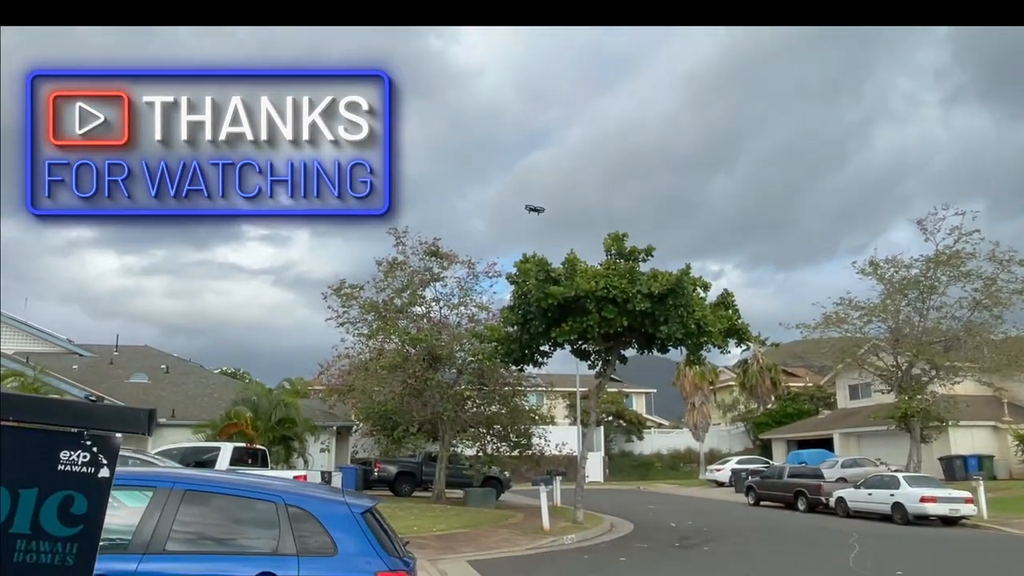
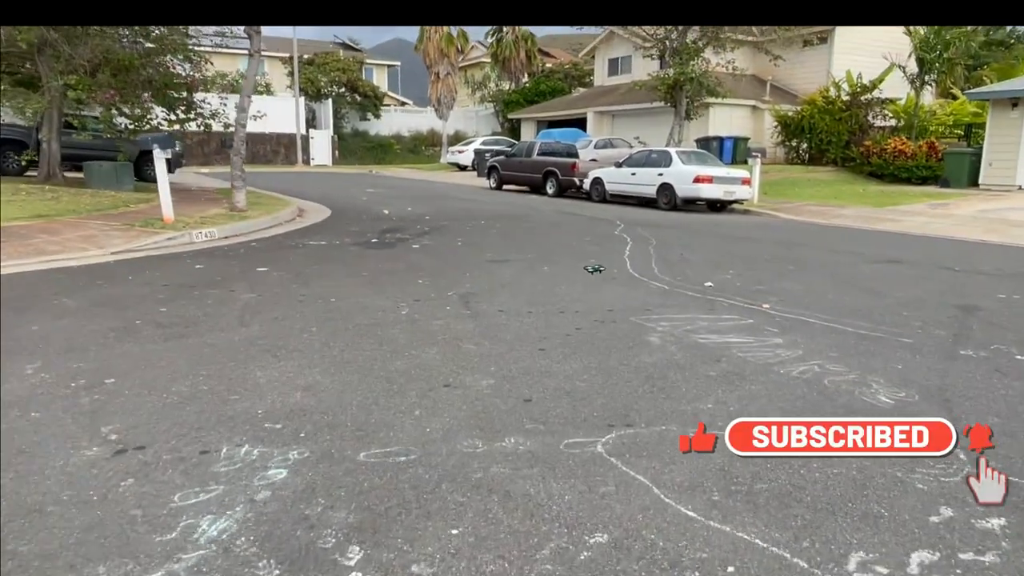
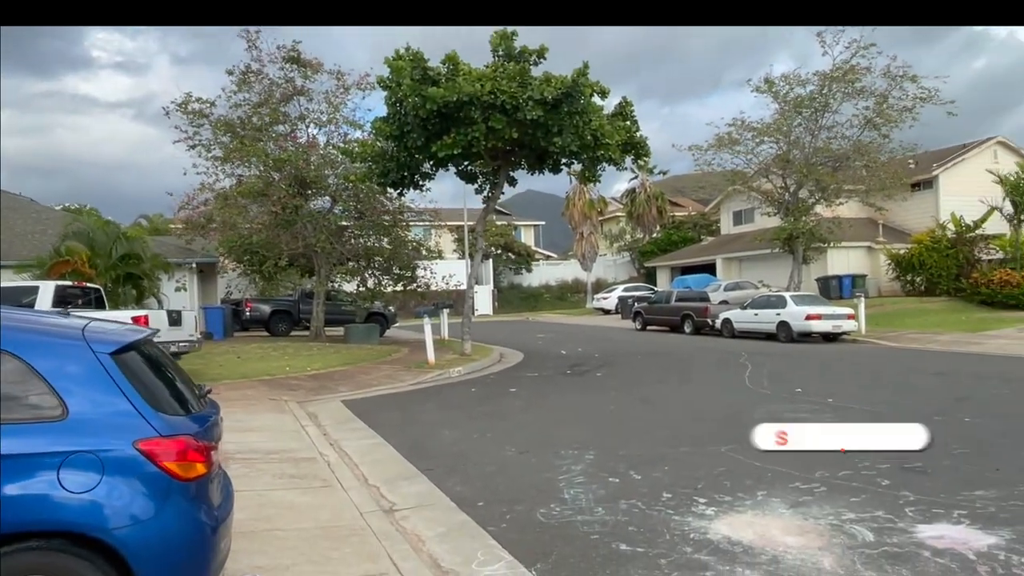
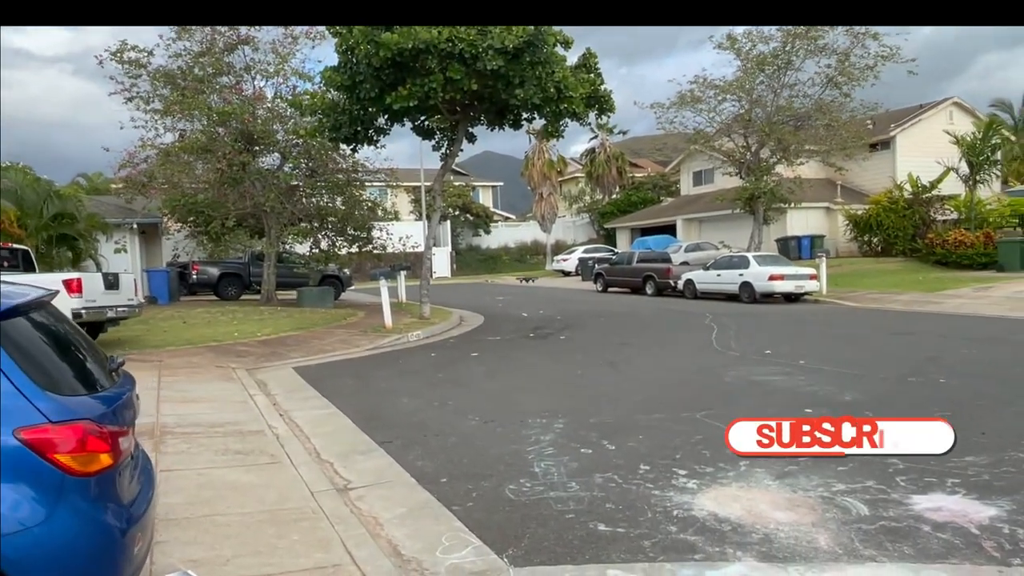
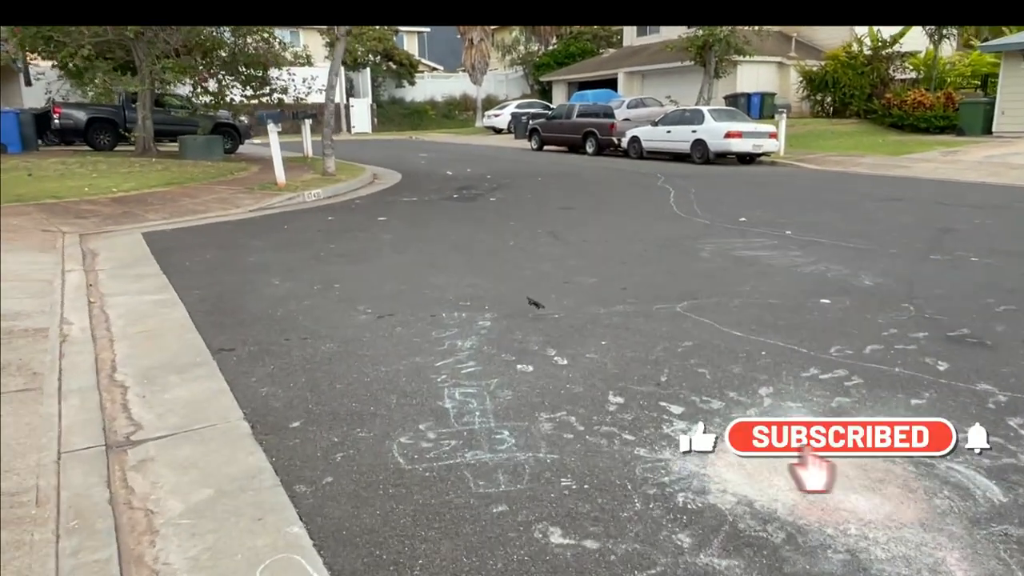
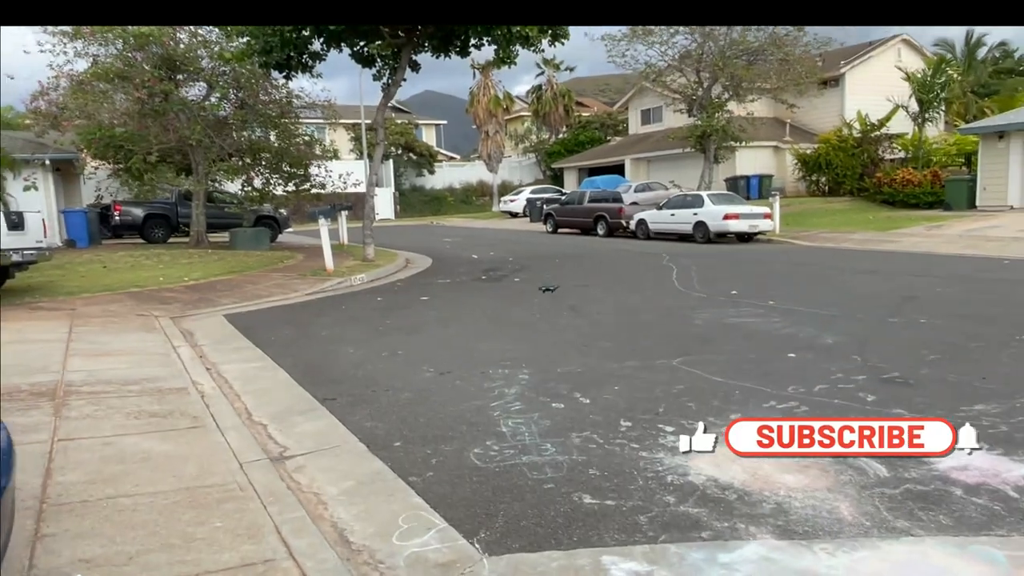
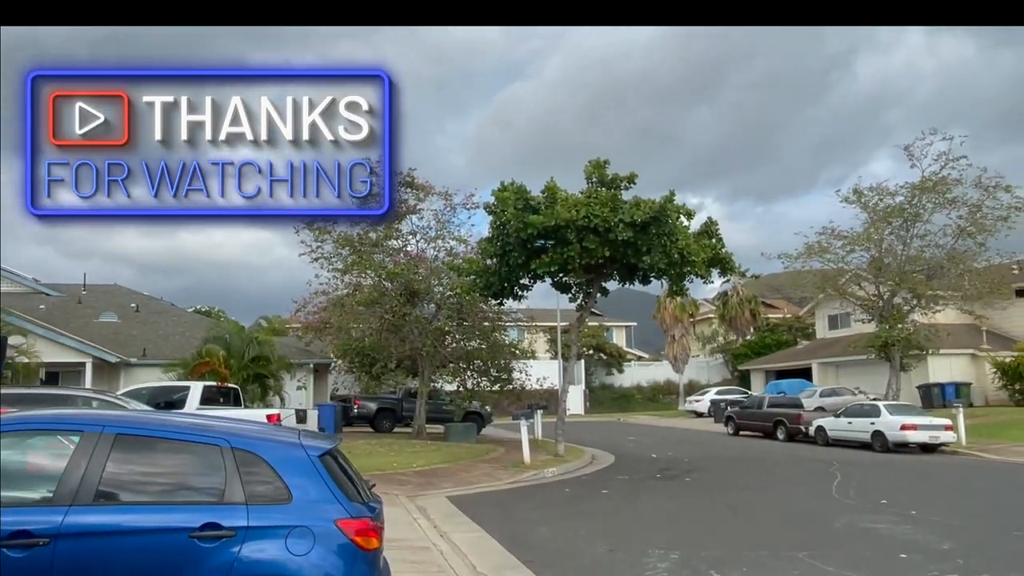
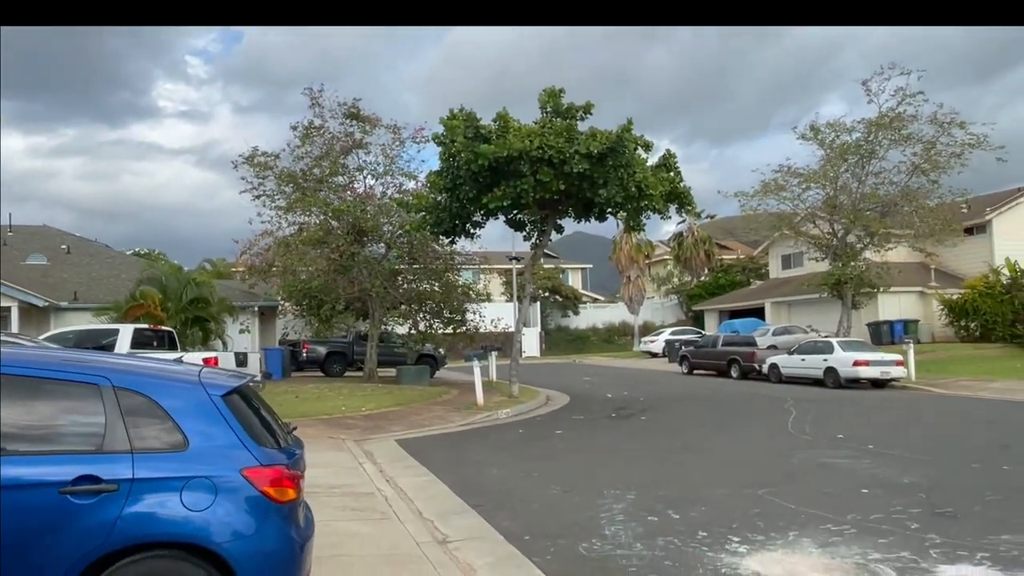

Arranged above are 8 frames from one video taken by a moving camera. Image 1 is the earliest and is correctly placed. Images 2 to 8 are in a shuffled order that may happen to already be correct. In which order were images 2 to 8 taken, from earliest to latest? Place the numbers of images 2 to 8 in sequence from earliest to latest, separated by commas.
7, 8, 3, 4, 6, 5, 2
